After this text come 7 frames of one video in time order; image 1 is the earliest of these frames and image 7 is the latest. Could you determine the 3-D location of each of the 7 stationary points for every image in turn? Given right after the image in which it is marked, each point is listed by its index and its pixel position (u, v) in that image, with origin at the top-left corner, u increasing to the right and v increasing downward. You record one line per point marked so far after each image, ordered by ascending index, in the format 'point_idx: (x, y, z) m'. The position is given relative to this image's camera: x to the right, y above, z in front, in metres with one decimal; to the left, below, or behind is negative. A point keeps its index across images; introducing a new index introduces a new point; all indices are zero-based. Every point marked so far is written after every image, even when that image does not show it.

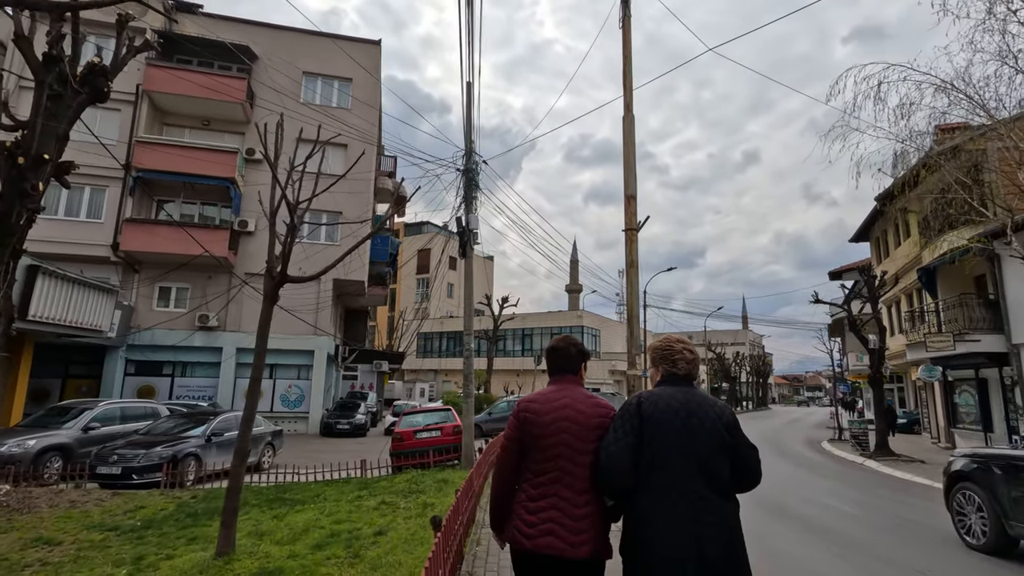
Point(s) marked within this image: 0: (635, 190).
0: (+1.5, +1.2, +6.4) m
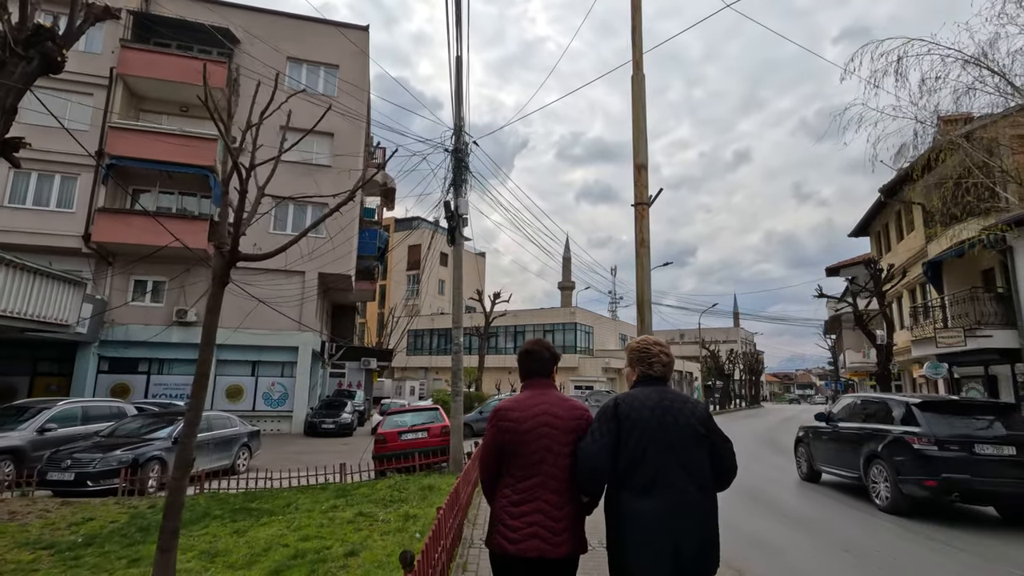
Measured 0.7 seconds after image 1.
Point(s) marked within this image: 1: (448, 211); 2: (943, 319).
0: (+1.4, +1.4, +5.6) m
1: (-1.3, +1.5, +10.4) m
2: (+14.1, -1.0, +17.5) m
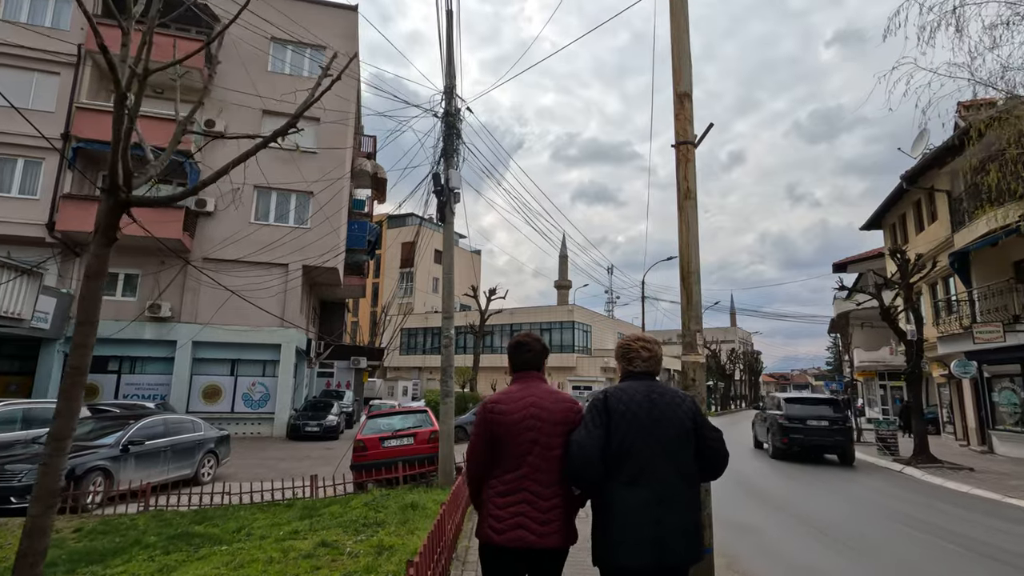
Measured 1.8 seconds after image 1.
0: (+1.4, +1.6, +4.3) m
1: (-1.3, +1.8, +9.1) m
2: (+14.1, -0.8, +16.3) m
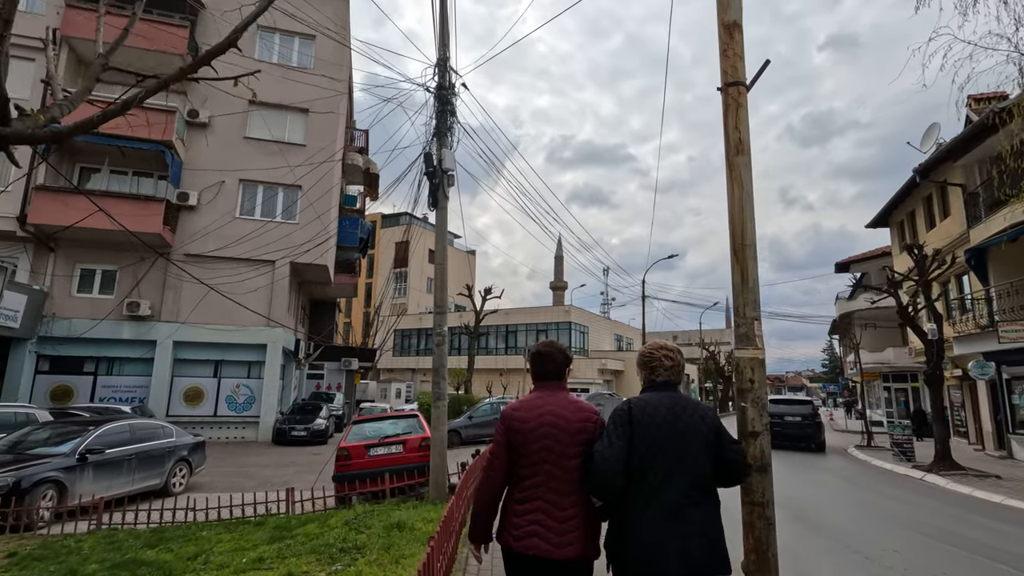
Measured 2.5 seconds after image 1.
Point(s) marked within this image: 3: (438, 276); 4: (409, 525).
0: (+1.5, +1.8, +3.5) m
1: (-1.3, +1.9, +8.2) m
2: (+14.0, -0.7, +15.6) m
3: (-1.1, +0.2, +8.0) m
4: (-1.2, -2.7, +6.1) m
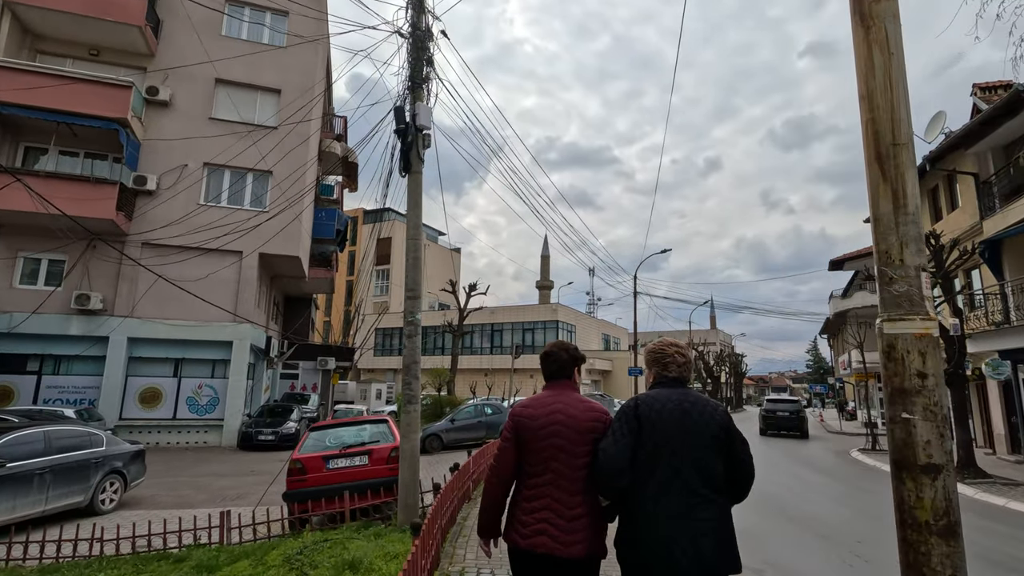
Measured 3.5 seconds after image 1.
0: (+1.5, +2.0, +2.2) m
1: (-1.4, +2.1, +6.9) m
2: (+13.6, -0.5, +14.7) m
3: (-1.3, +0.4, +6.7) m
4: (-1.3, -2.5, +4.7) m
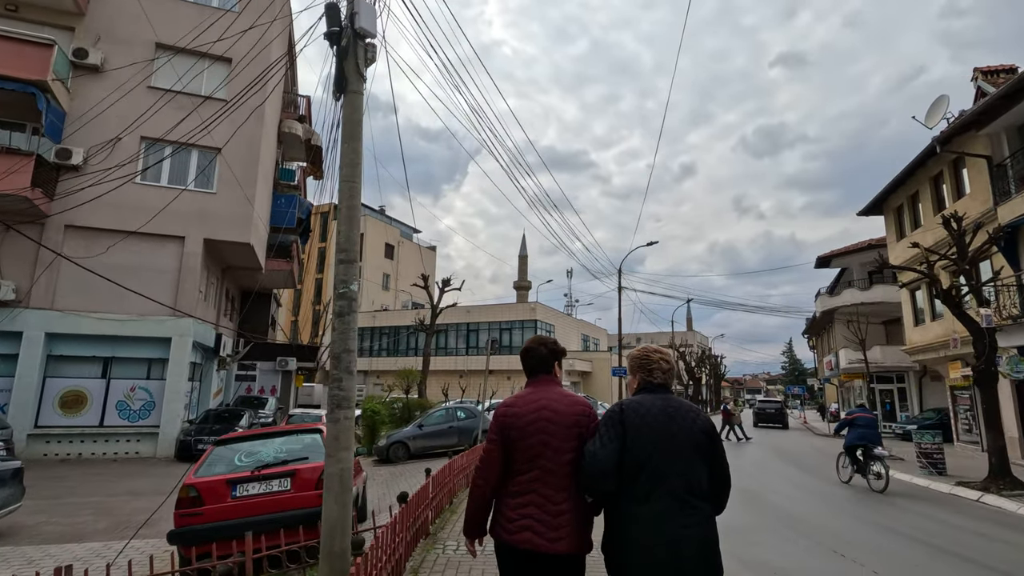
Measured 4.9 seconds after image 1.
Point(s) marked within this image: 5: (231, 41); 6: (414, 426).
0: (+1.4, +2.4, +0.6) m
1: (-1.7, +2.5, +5.1) m
2: (+13.0, -0.3, +13.5) m
3: (-1.5, +0.8, +4.8) m
4: (-1.5, -2.1, +2.9) m
5: (-10.0, +8.8, +18.9) m
6: (-3.0, -4.3, +16.5) m
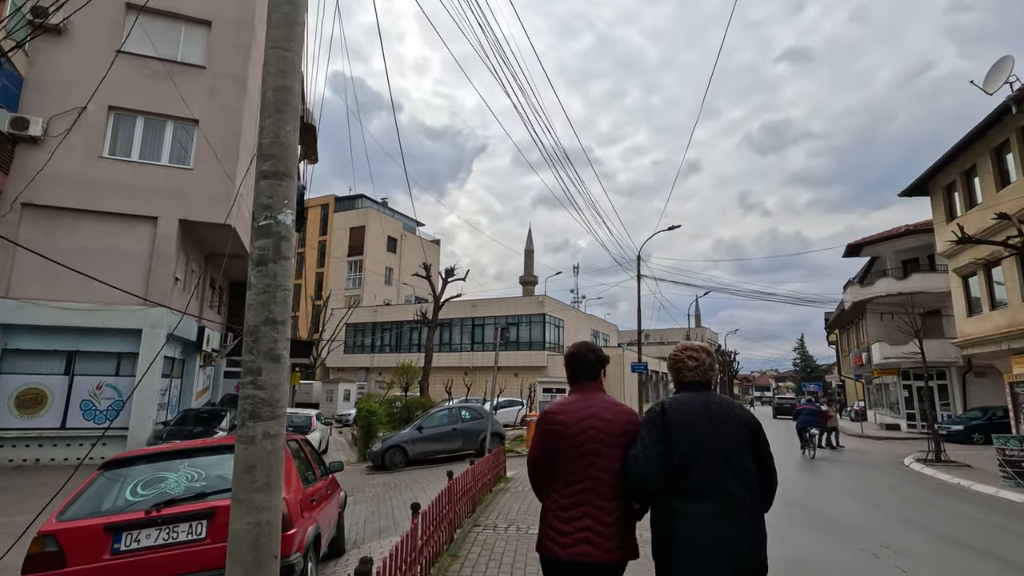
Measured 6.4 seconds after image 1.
0: (+1.5, +2.7, -1.3) m
1: (-1.5, +2.9, +3.2) m
2: (+13.2, +0.1, +11.5) m
3: (-1.4, +1.2, +3.0) m
4: (-1.3, -1.7, +1.1) m
5: (-9.7, +9.2, +17.1) m
6: (-2.7, -3.8, +14.6) m
